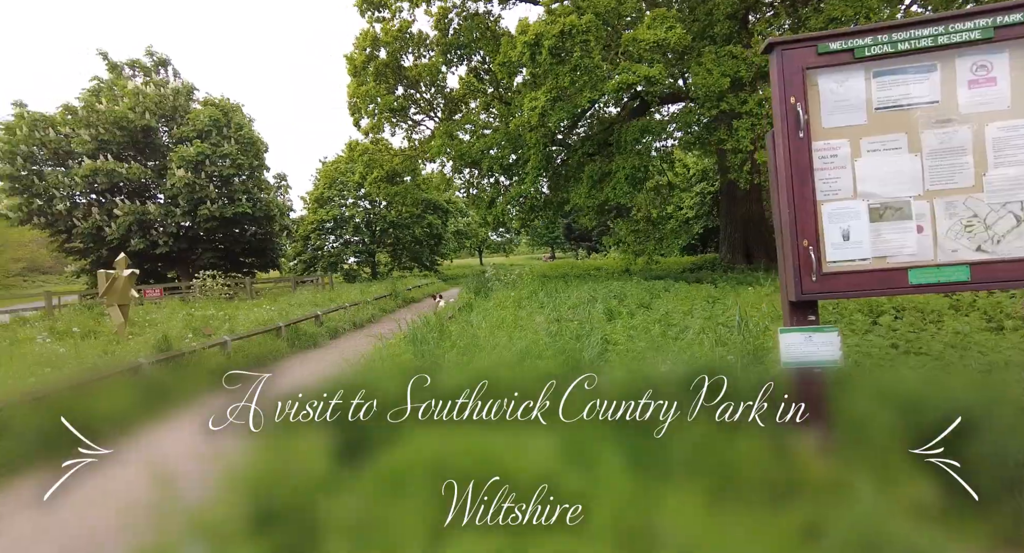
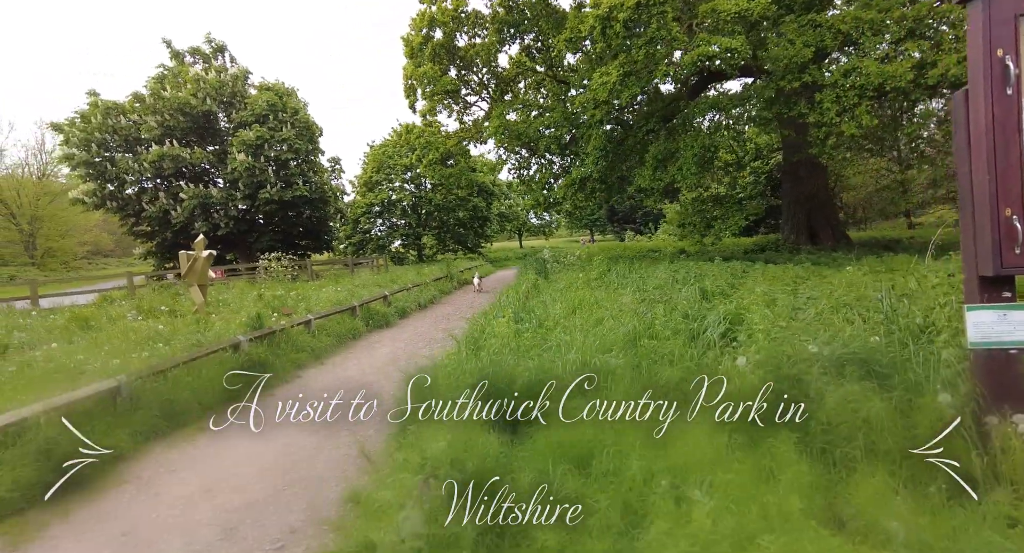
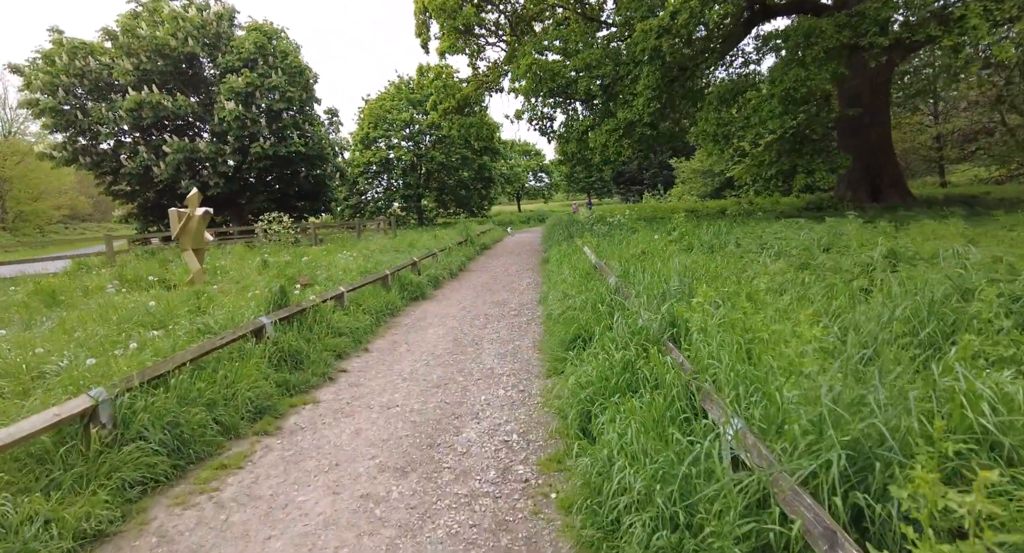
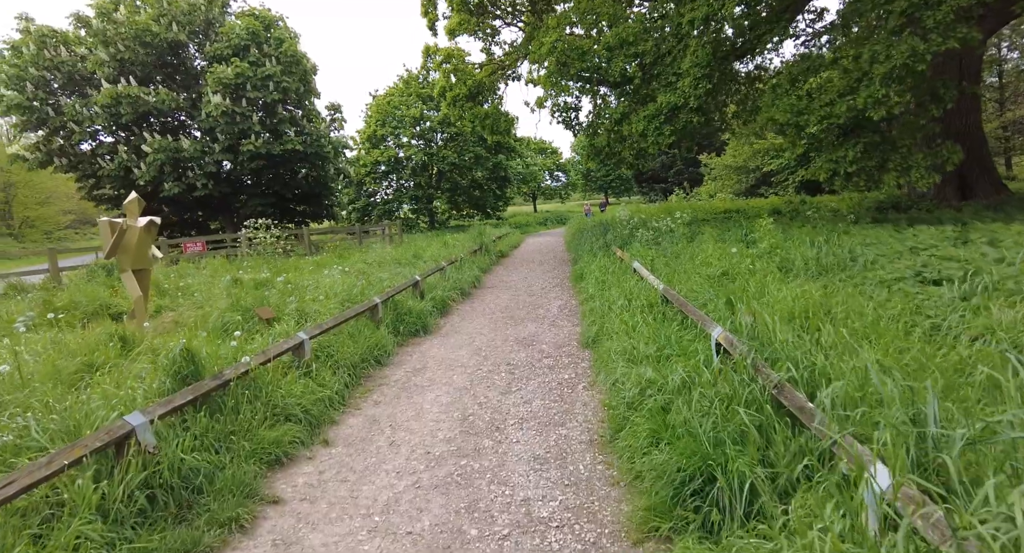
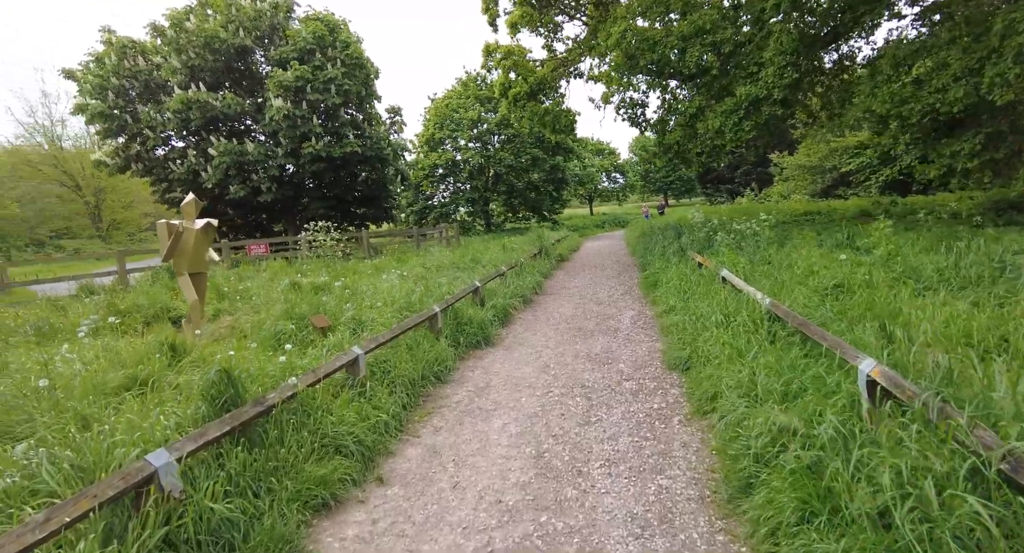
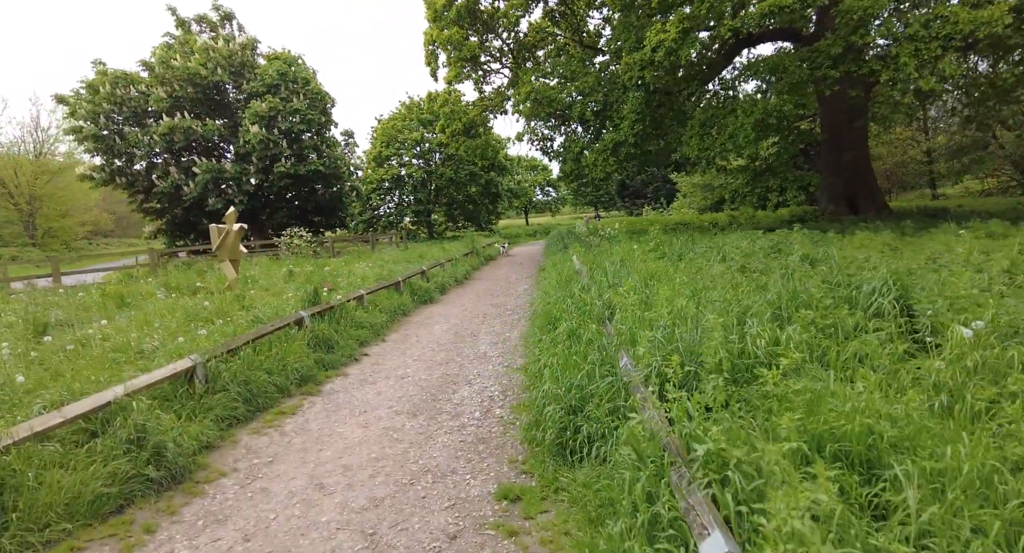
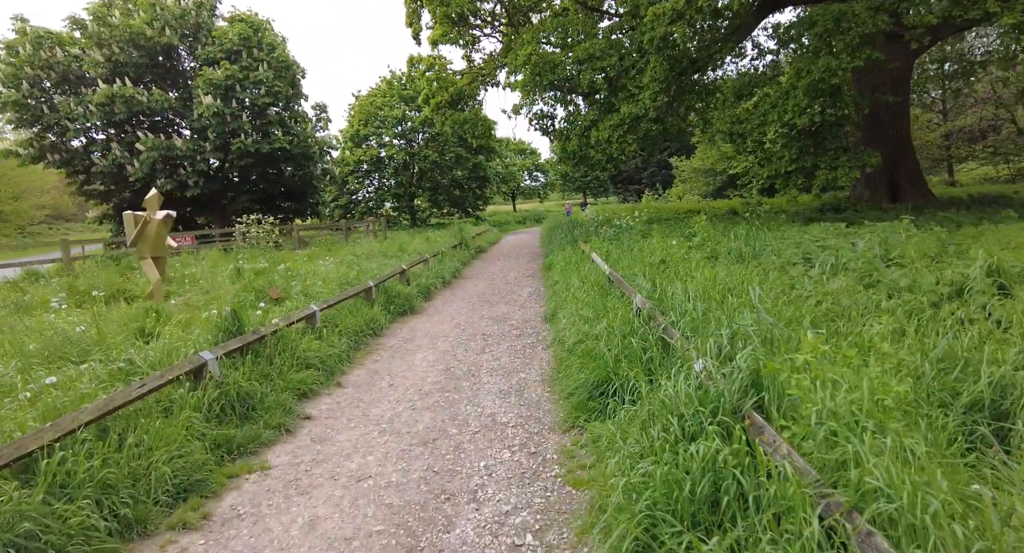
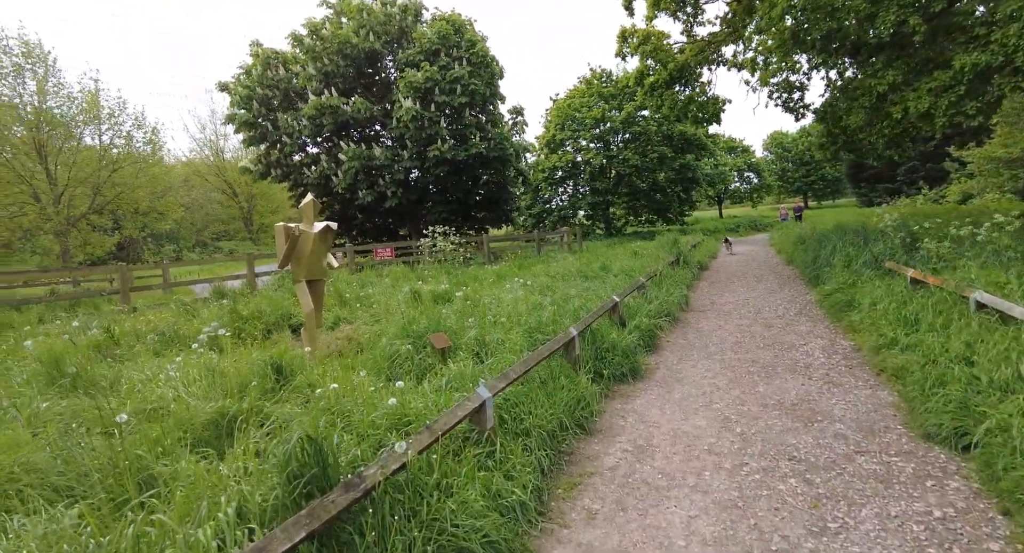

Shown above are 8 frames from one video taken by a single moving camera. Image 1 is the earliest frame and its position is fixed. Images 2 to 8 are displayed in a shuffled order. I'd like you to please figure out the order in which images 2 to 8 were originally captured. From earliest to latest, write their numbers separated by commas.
2, 6, 3, 7, 4, 5, 8
